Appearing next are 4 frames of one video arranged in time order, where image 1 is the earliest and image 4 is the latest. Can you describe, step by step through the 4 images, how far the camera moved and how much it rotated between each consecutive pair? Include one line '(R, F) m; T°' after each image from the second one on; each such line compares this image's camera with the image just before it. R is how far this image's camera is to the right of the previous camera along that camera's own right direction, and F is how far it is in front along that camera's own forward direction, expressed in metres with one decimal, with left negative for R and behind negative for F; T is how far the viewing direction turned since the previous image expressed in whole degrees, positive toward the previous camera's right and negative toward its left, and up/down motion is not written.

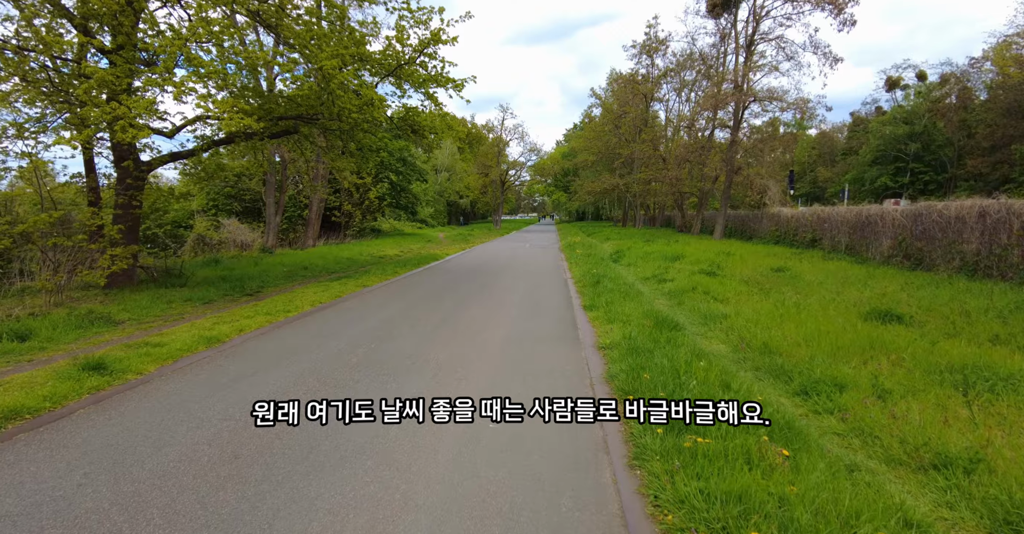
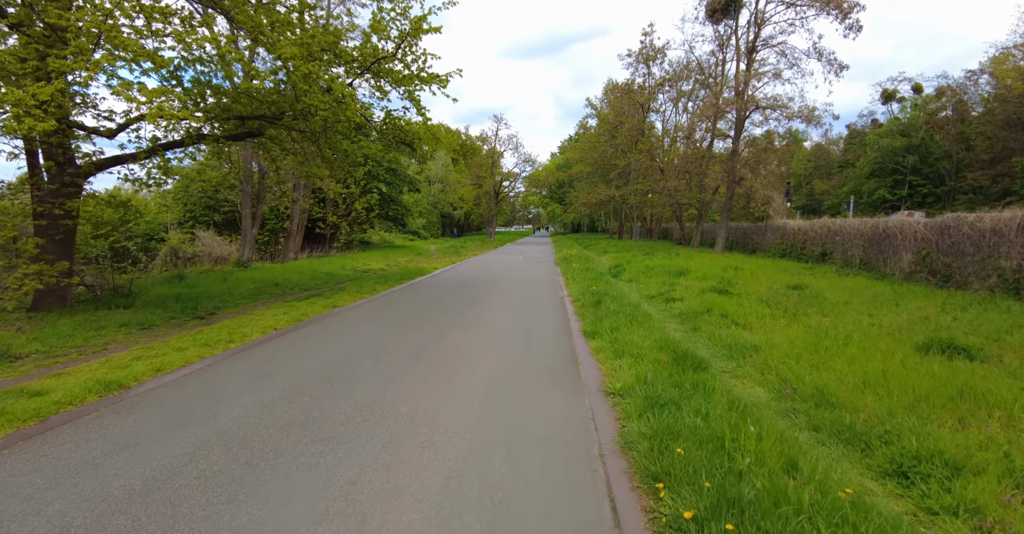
(+0.1, +1.2) m; +1°
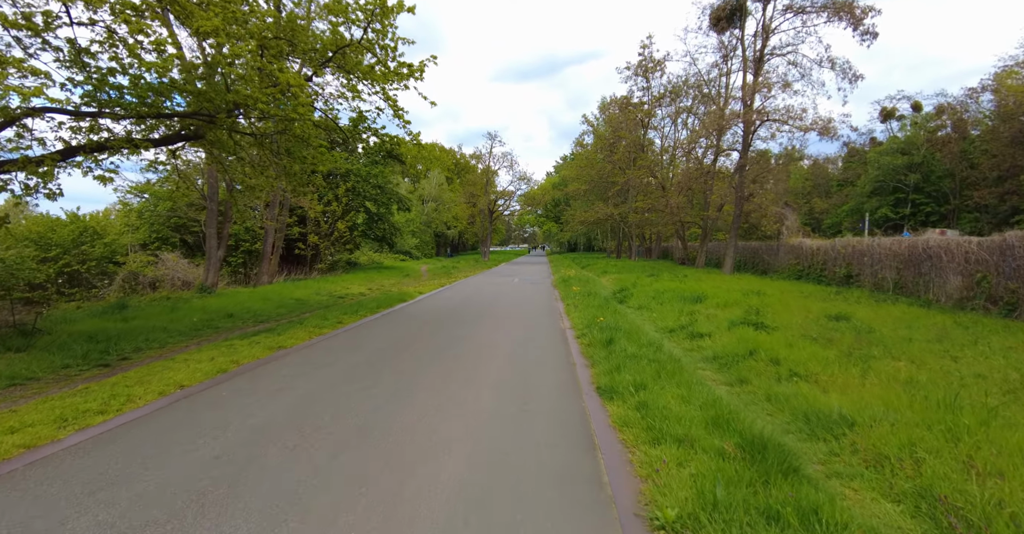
(+0.1, +1.7) m; +1°
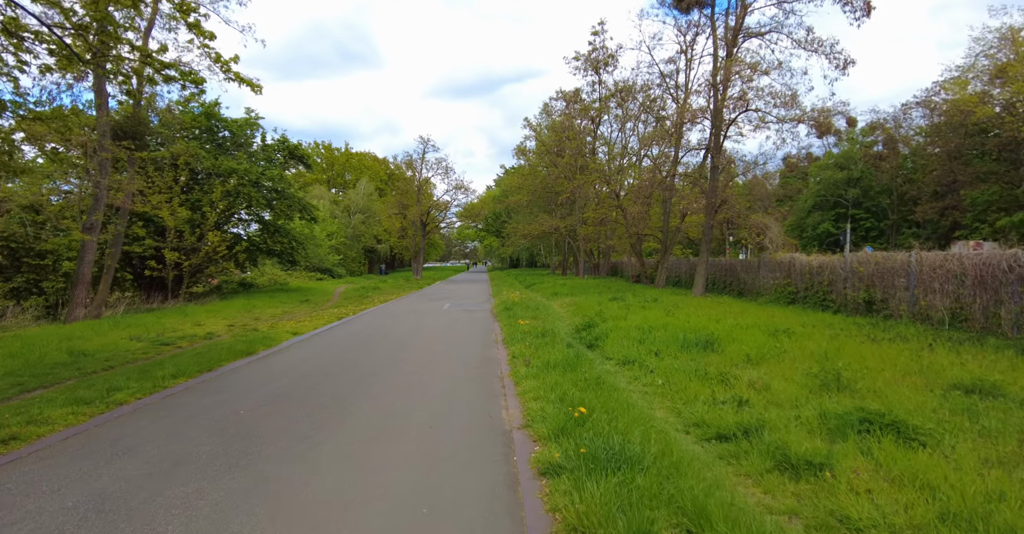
(+0.5, +4.8) m; +7°
